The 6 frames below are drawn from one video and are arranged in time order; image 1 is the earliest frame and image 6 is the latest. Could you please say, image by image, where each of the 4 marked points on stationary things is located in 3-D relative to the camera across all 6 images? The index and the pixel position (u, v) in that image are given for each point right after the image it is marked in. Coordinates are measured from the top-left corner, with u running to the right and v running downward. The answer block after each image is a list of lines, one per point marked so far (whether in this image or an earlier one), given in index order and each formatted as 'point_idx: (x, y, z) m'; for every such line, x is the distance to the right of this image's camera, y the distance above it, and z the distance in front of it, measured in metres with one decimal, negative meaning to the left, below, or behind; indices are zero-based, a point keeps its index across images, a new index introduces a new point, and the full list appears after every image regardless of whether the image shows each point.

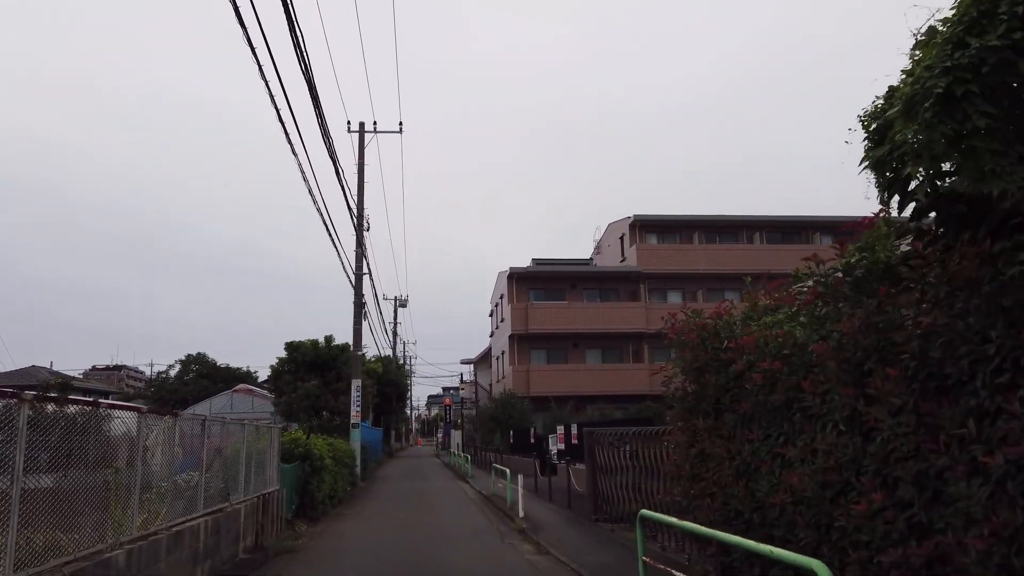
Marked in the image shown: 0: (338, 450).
0: (-4.2, -3.9, +18.0) m
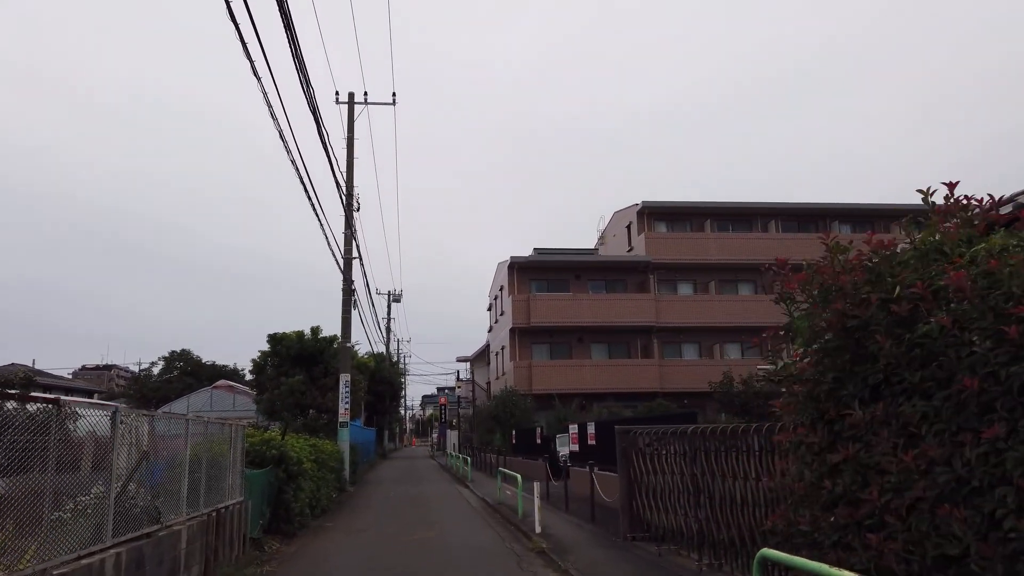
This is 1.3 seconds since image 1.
0: (-4.0, -3.5, +15.8) m
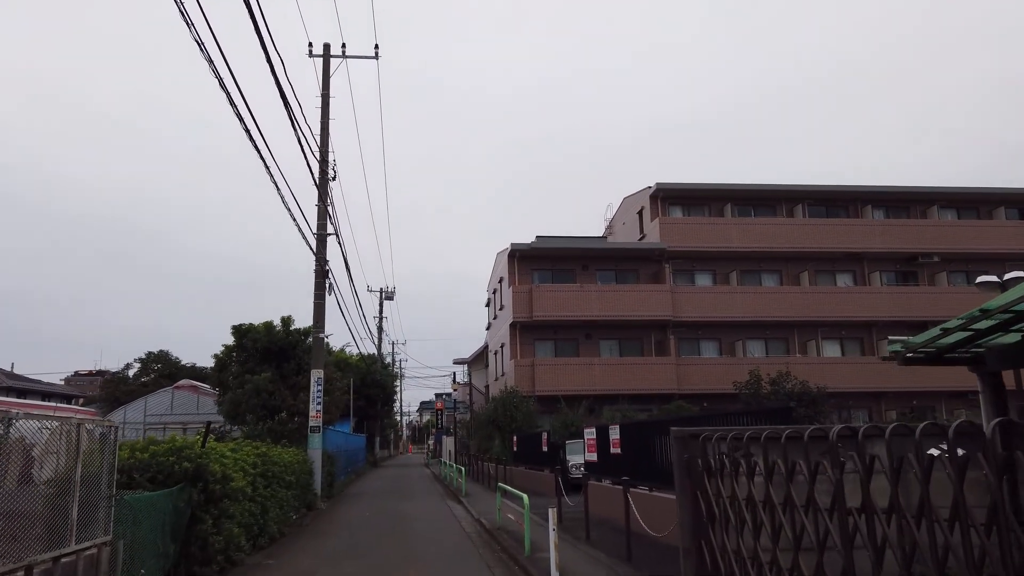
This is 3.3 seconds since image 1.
0: (-4.0, -2.9, +12.5) m
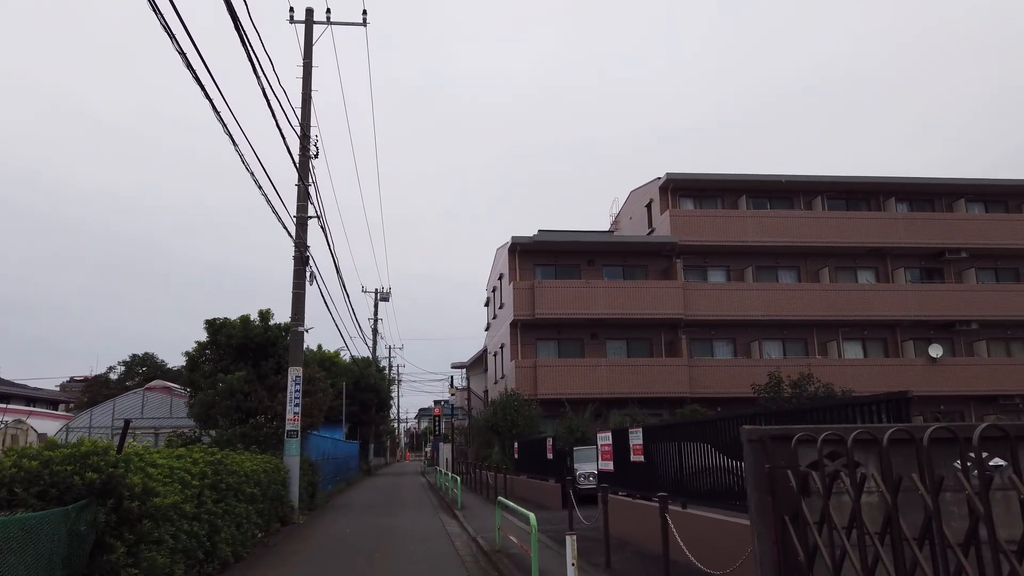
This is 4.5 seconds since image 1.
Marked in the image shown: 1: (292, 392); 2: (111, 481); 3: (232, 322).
0: (-3.9, -2.6, +10.6) m
1: (-4.8, -2.3, +16.4) m
2: (-3.5, -1.7, +6.5) m
3: (-7.2, -0.9, +19.2) m
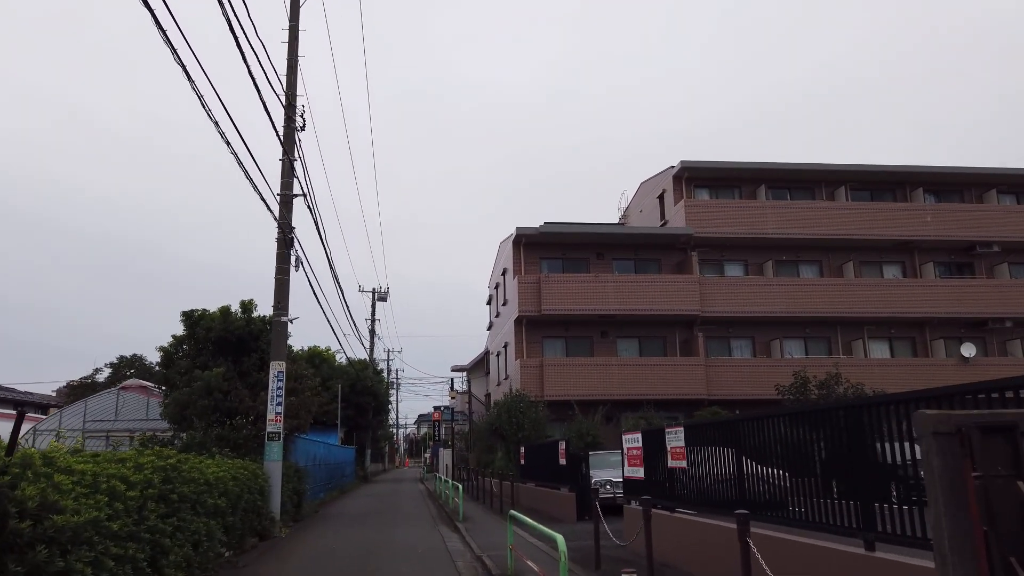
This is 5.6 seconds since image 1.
0: (-3.8, -2.3, +8.8) m
1: (-4.7, -2.0, +14.6) m
2: (-3.3, -1.3, +4.8) m
3: (-7.0, -0.6, +17.4) m
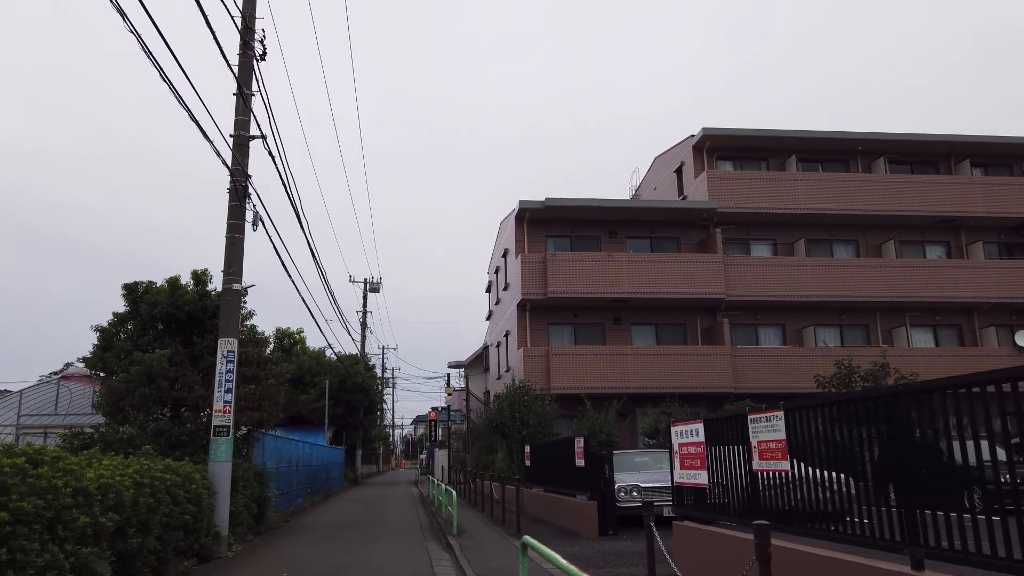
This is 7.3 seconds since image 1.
0: (-3.6, -1.6, +5.9) m
1: (-4.6, -1.3, +11.8) m
2: (-3.2, -0.6, +1.9) m
3: (-6.9, +0.1, +14.6) m
